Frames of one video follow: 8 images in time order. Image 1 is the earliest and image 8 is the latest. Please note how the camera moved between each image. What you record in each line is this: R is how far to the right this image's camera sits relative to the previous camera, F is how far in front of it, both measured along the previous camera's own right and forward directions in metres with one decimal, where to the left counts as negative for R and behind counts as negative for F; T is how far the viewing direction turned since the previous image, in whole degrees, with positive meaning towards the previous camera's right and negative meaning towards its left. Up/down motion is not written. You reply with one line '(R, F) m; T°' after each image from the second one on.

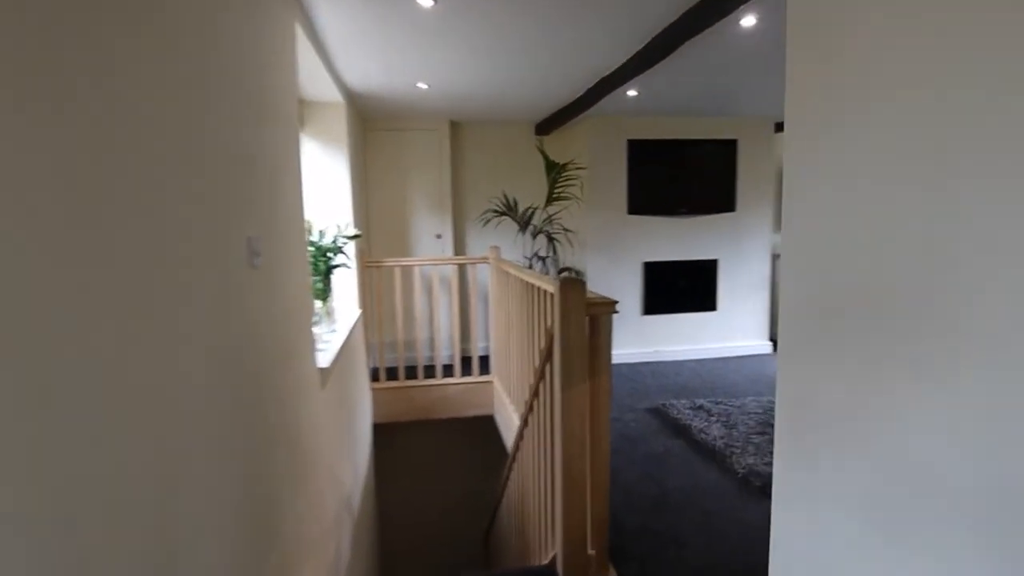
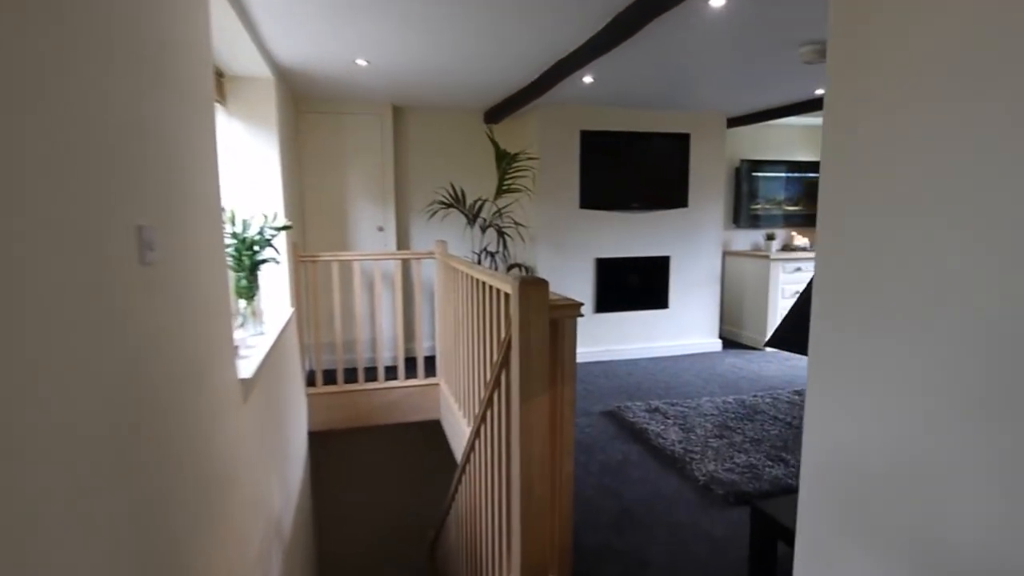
(0.0, +0.3) m; +6°
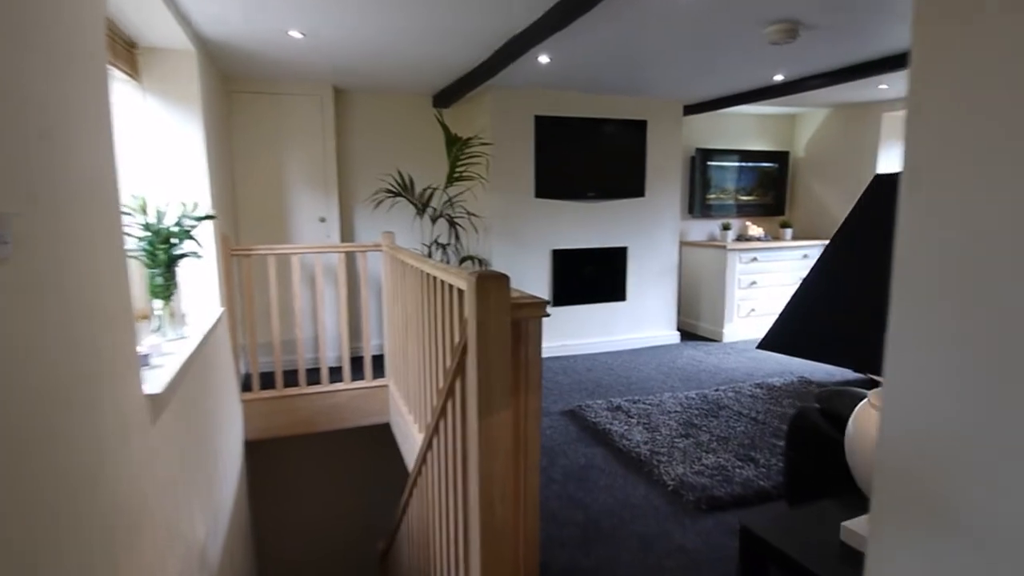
(0.0, +0.2) m; +5°
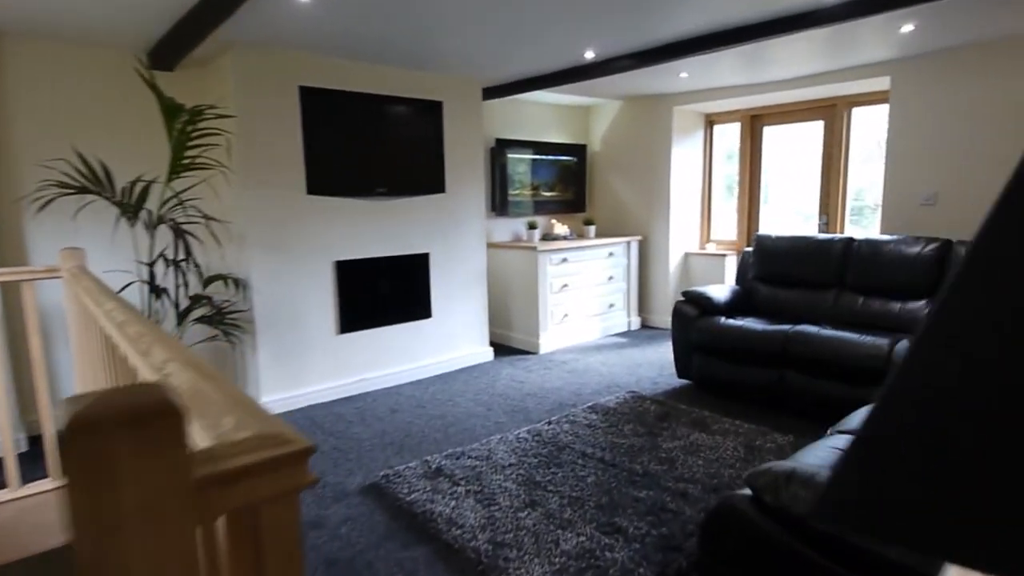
(+0.1, +0.9) m; +20°
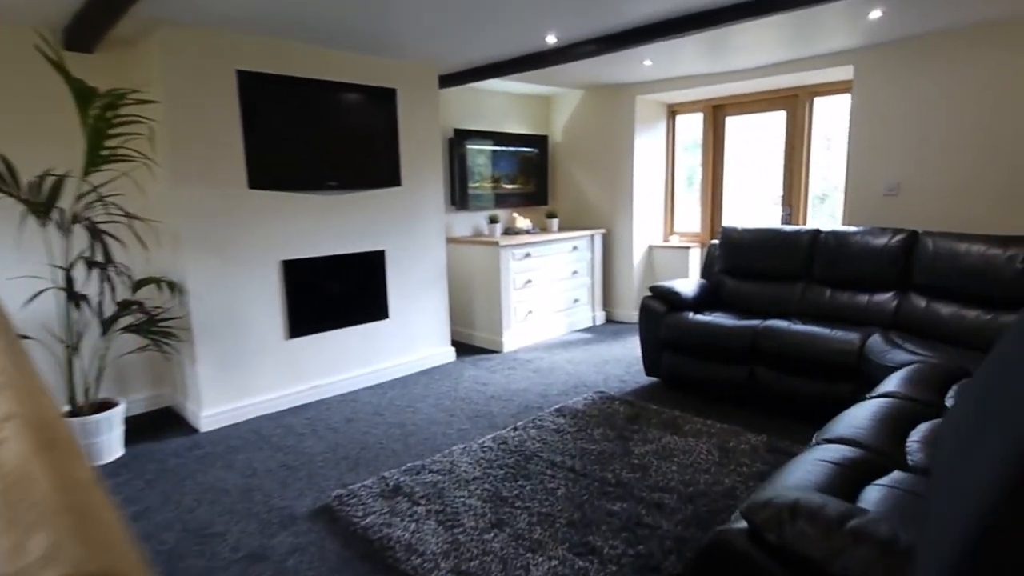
(0.0, +0.2) m; +4°
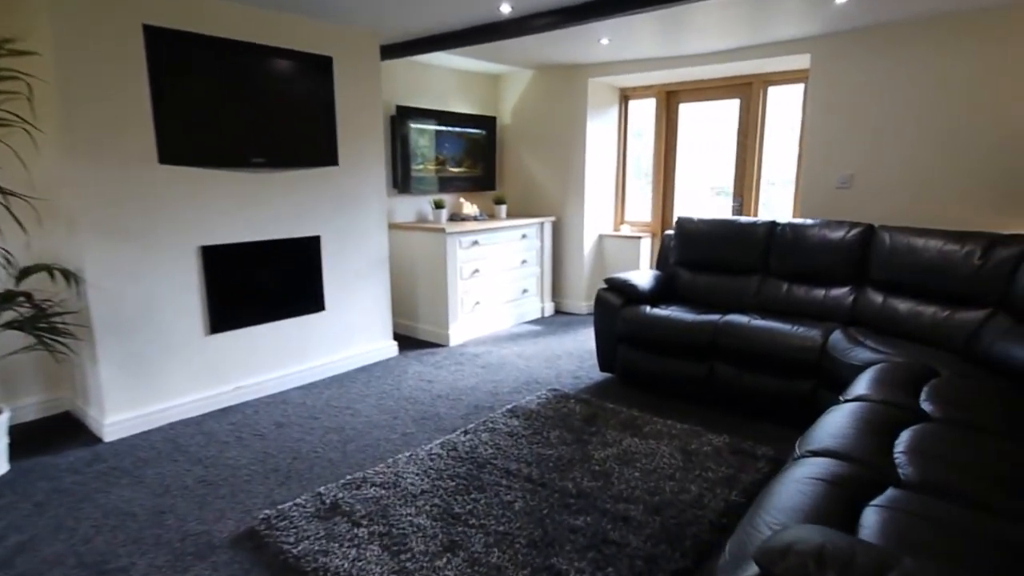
(-0.1, +0.2) m; +6°
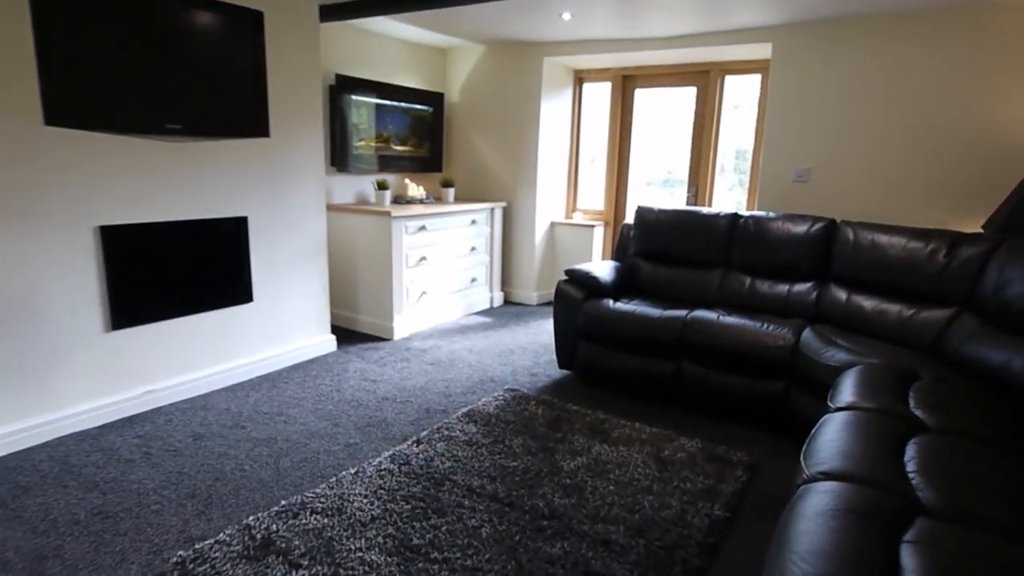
(-0.1, +0.3) m; +7°
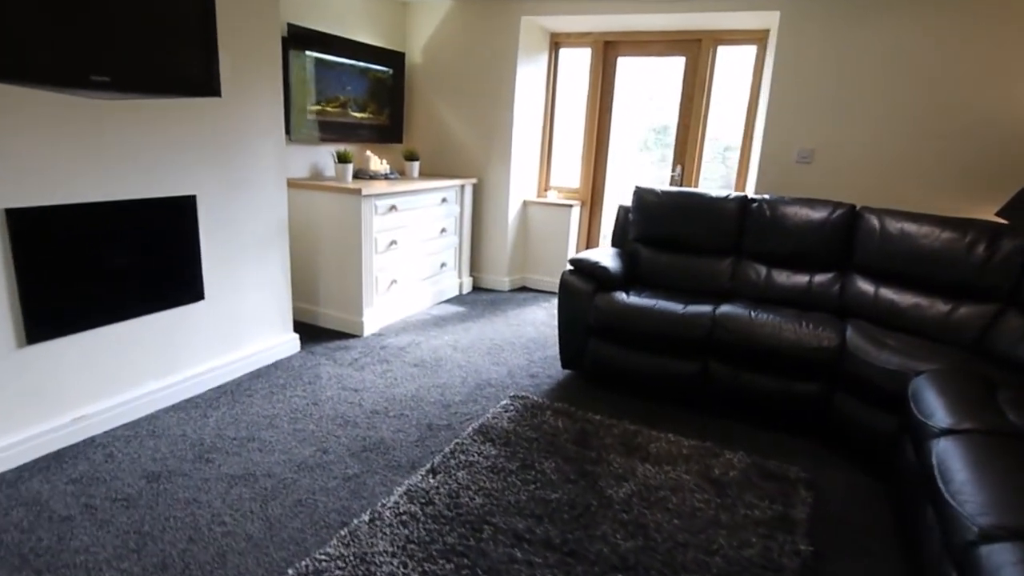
(-0.4, +0.4) m; +8°
